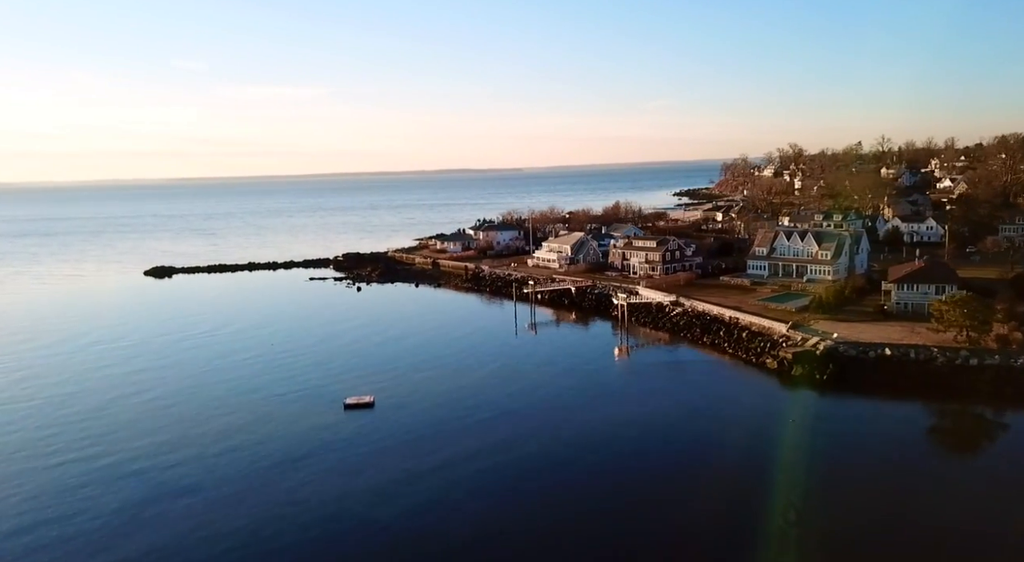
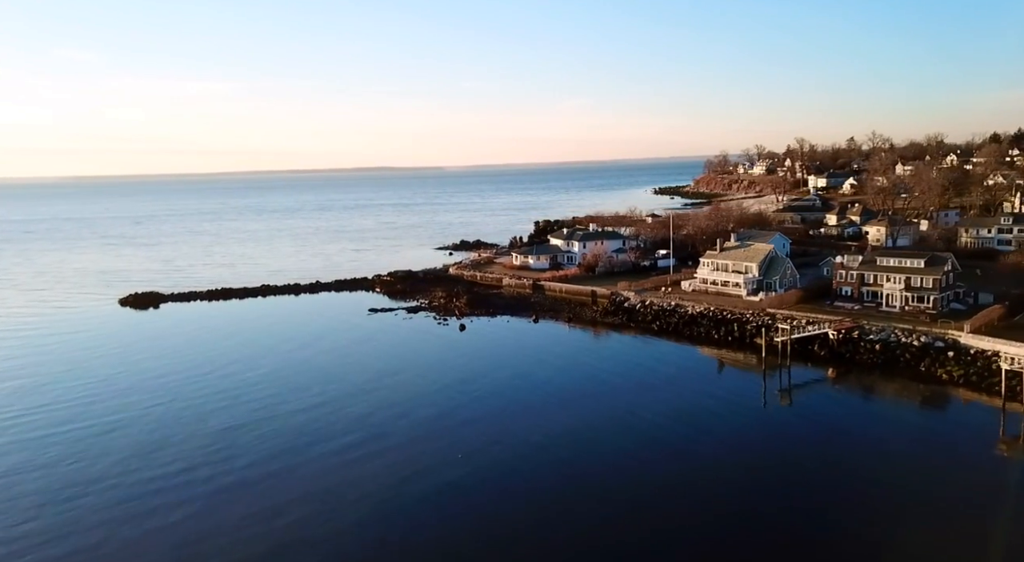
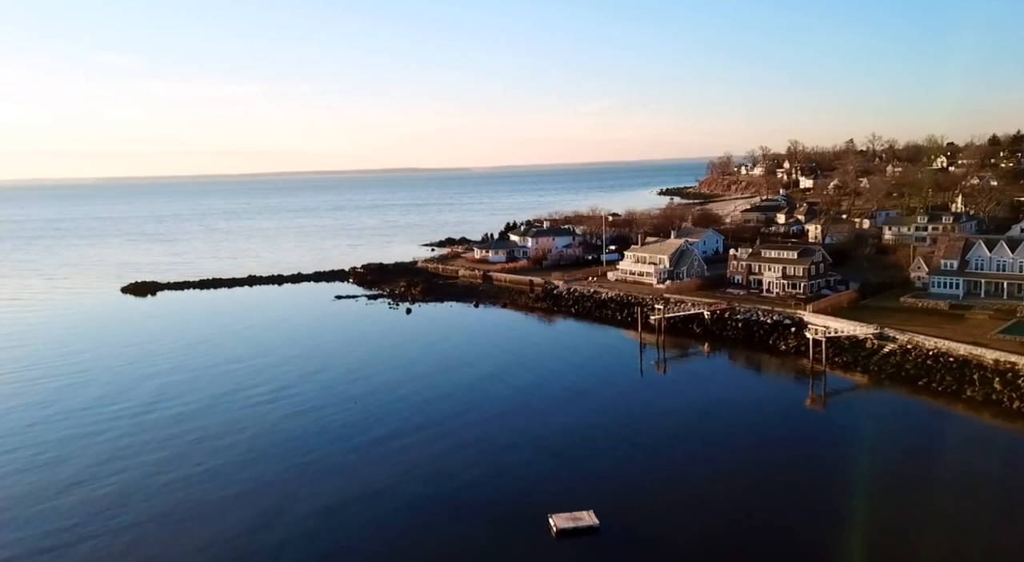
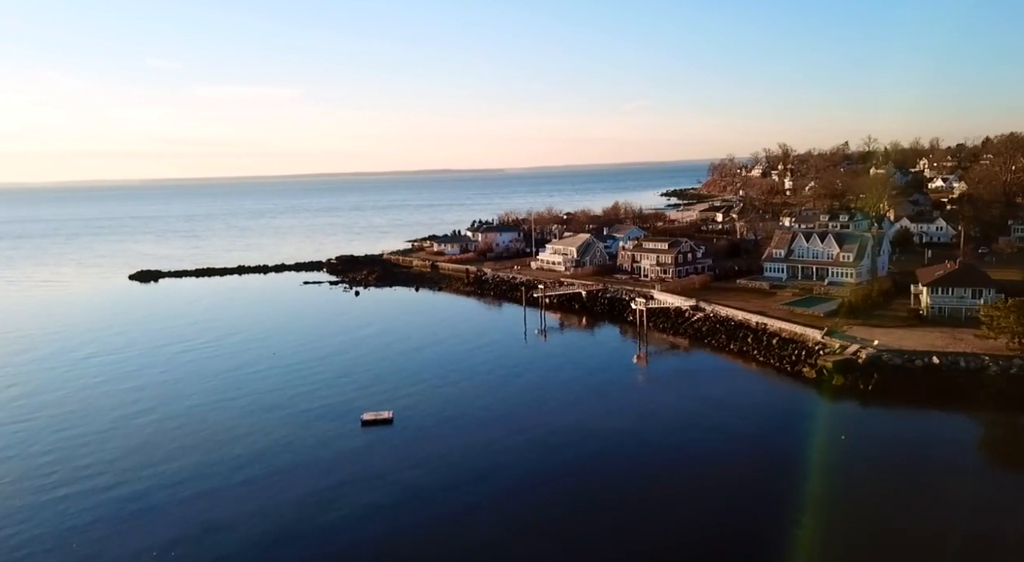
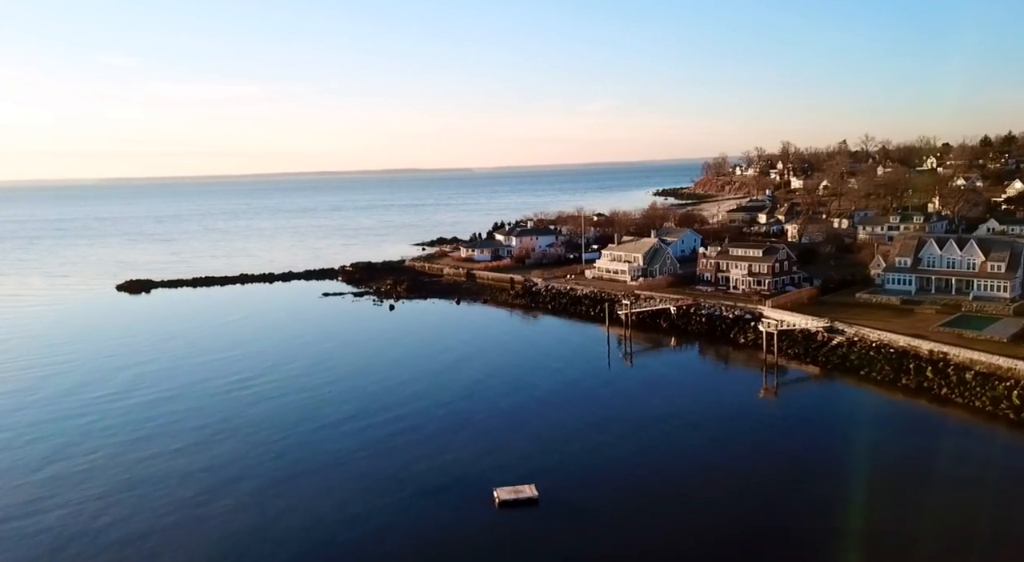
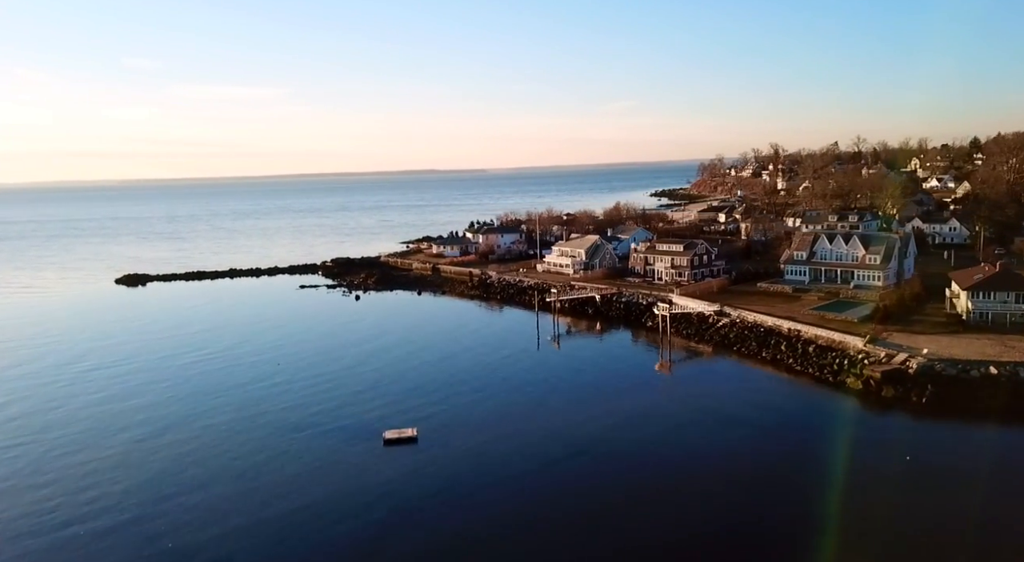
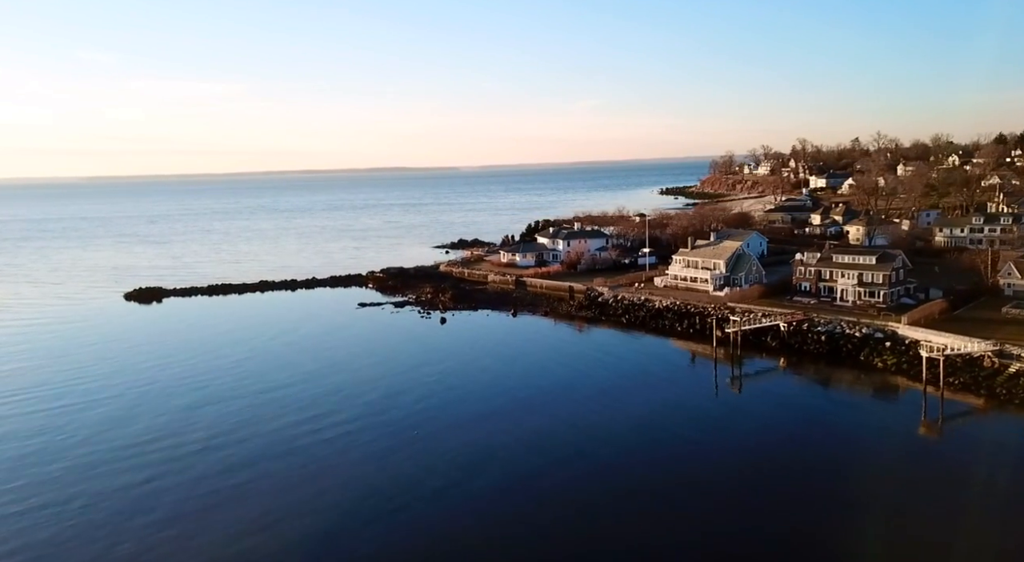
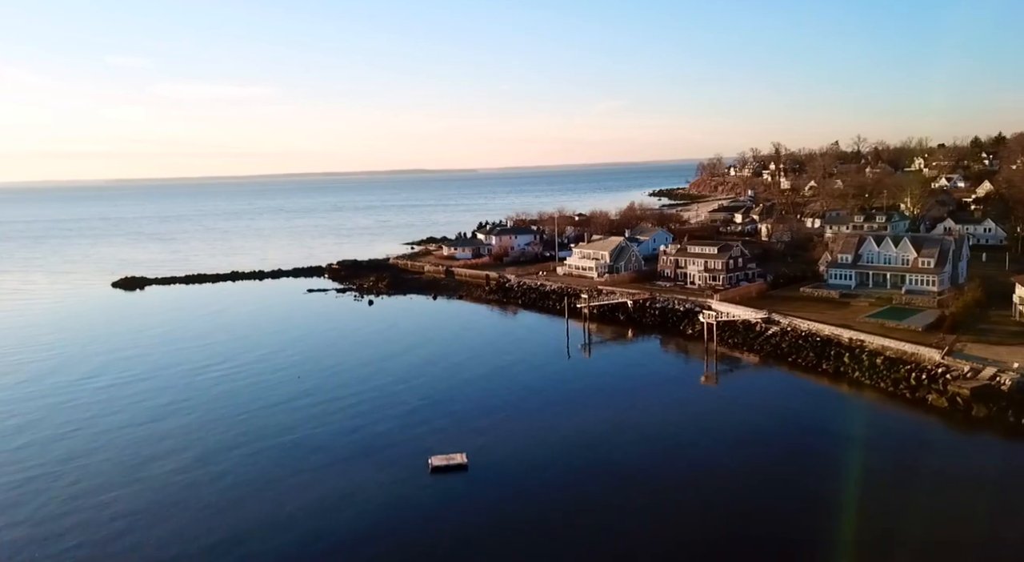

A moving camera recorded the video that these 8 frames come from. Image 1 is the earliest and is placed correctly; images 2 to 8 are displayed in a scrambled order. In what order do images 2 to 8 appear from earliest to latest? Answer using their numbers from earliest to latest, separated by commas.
4, 6, 8, 5, 3, 7, 2
